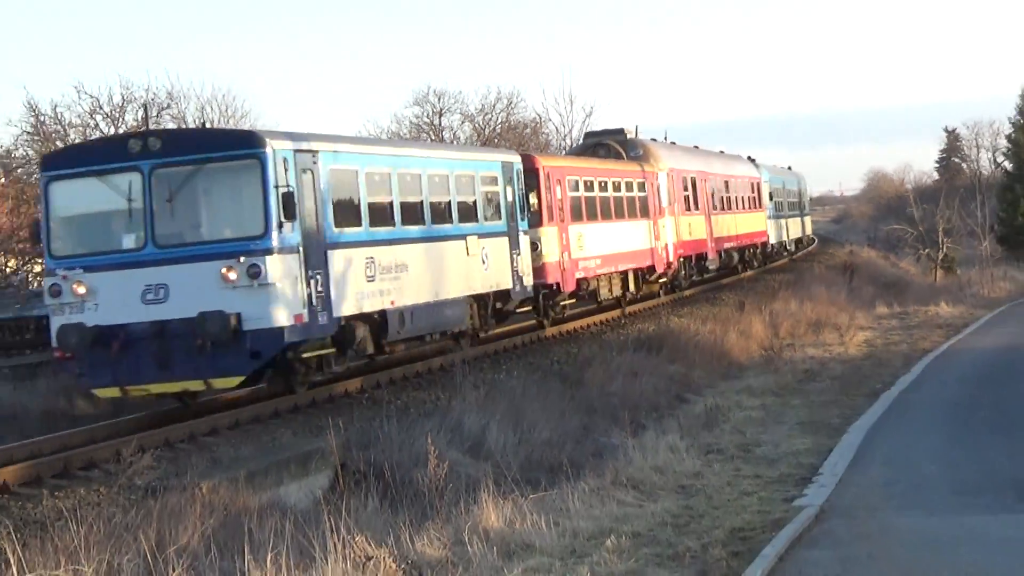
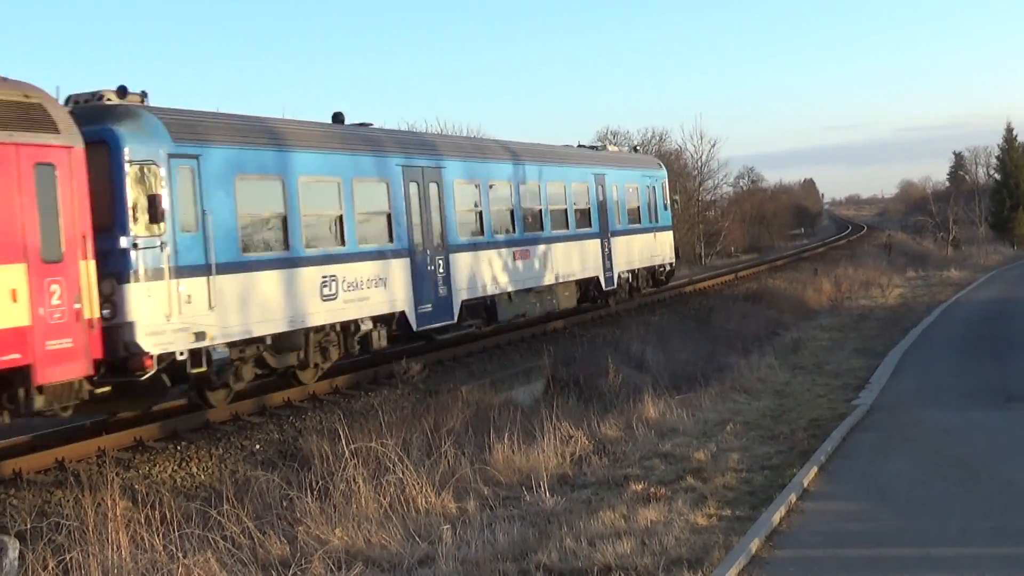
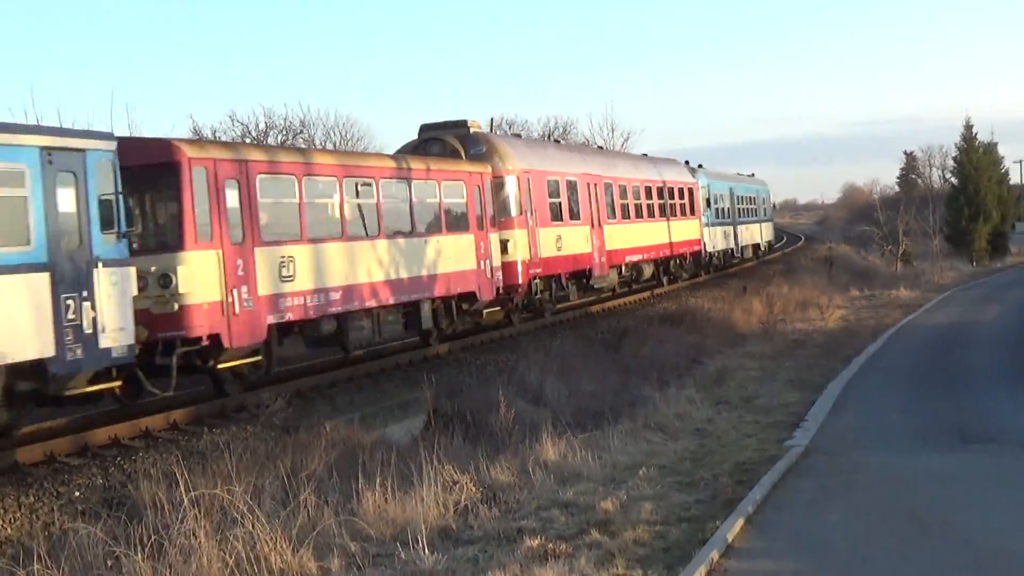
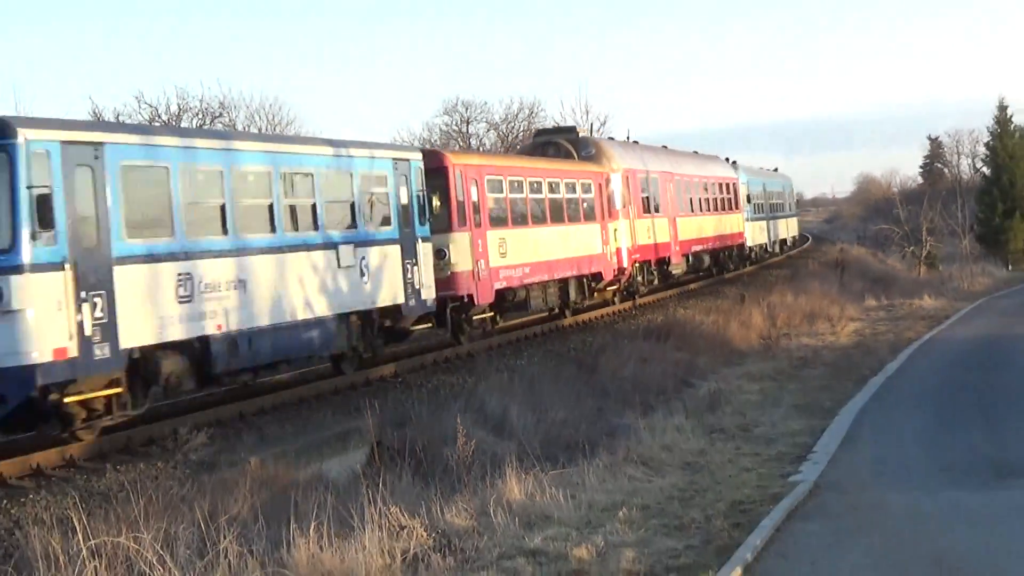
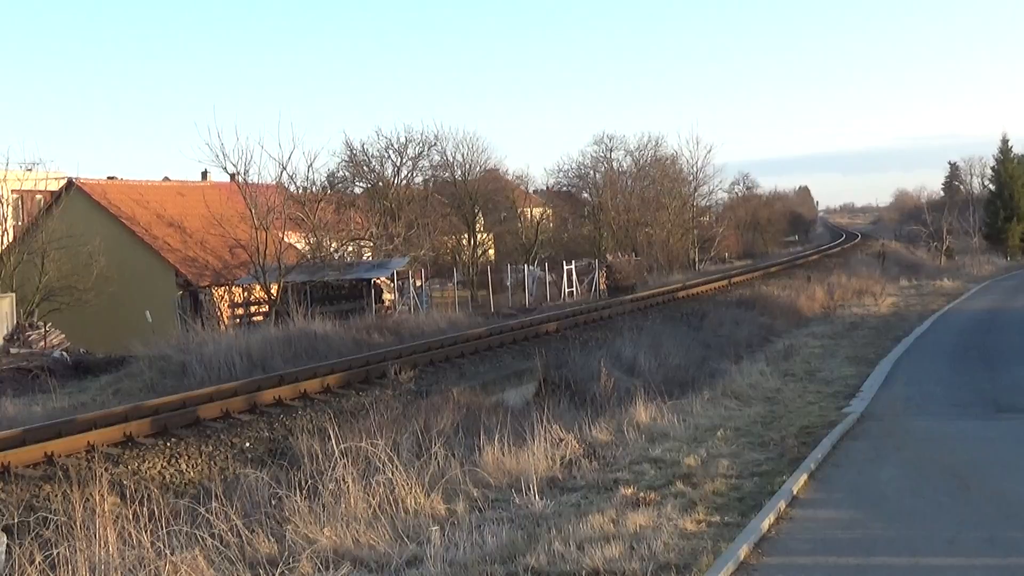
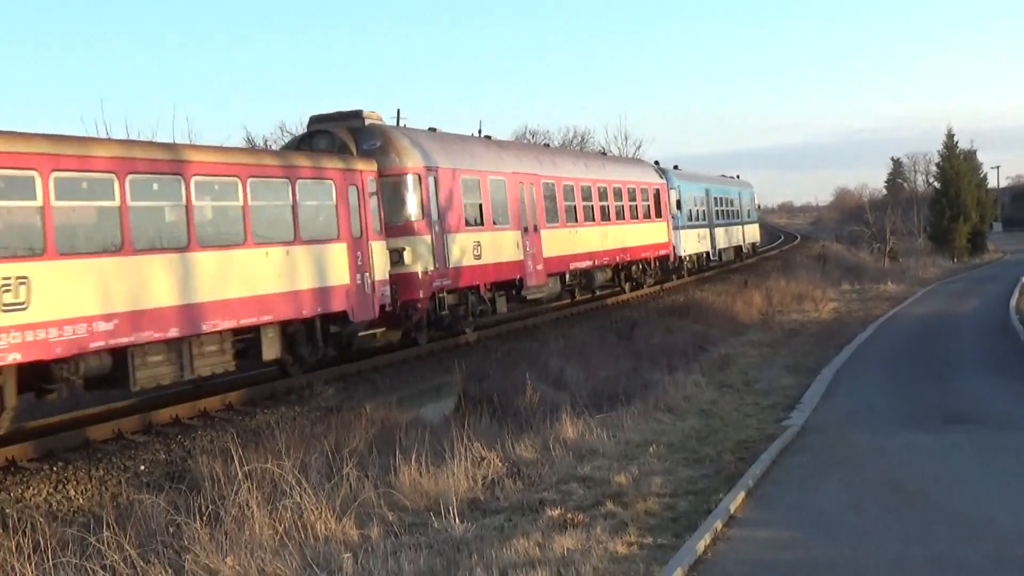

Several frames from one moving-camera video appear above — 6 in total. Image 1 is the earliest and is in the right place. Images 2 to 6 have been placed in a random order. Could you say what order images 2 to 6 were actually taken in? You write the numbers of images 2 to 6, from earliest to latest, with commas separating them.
4, 3, 6, 2, 5
